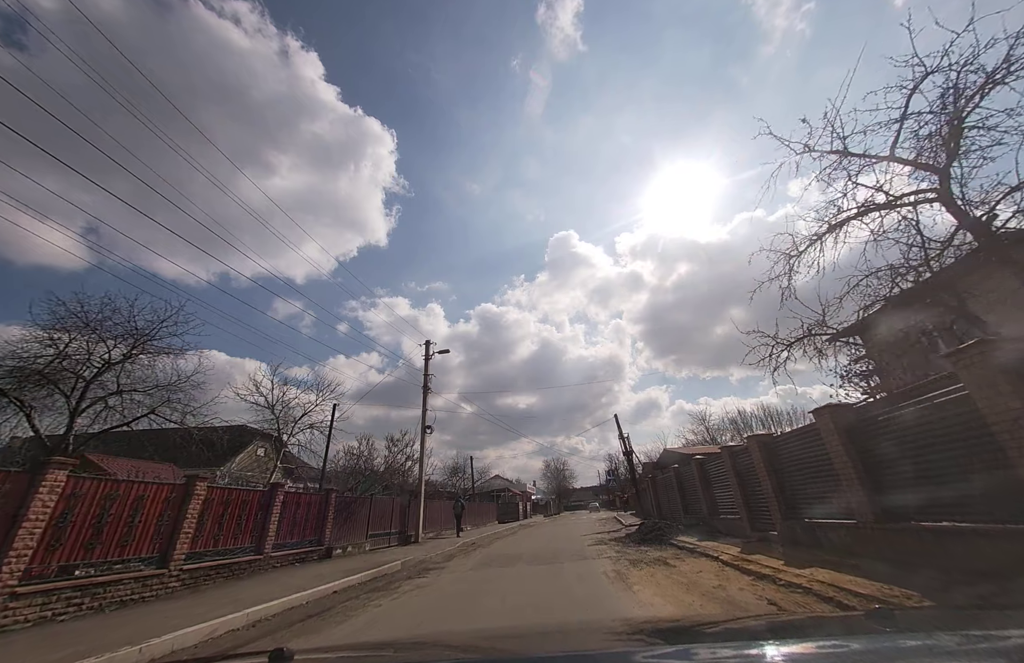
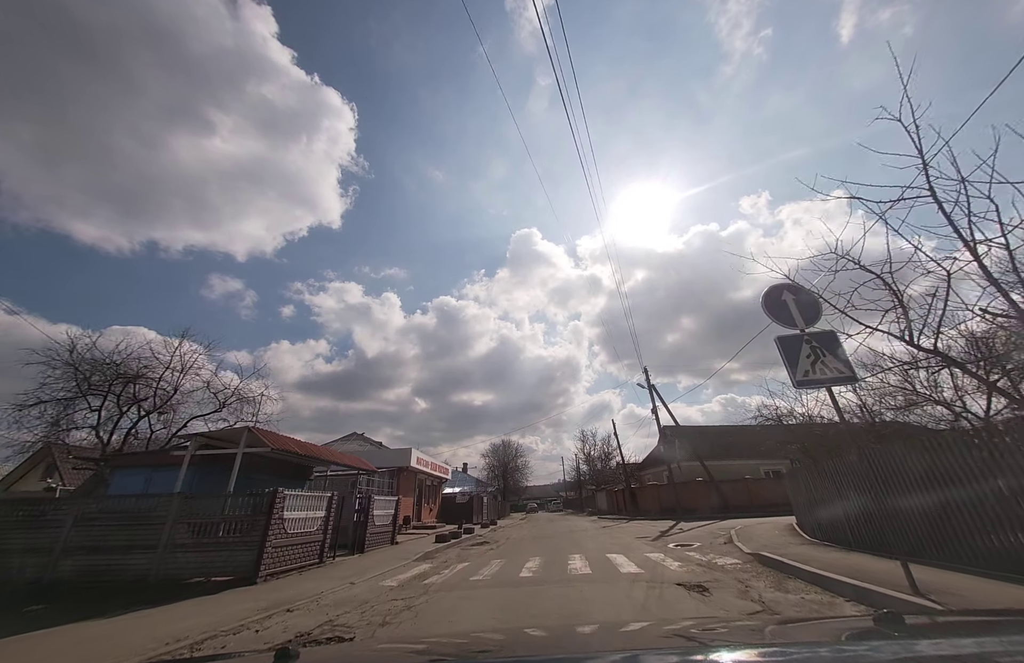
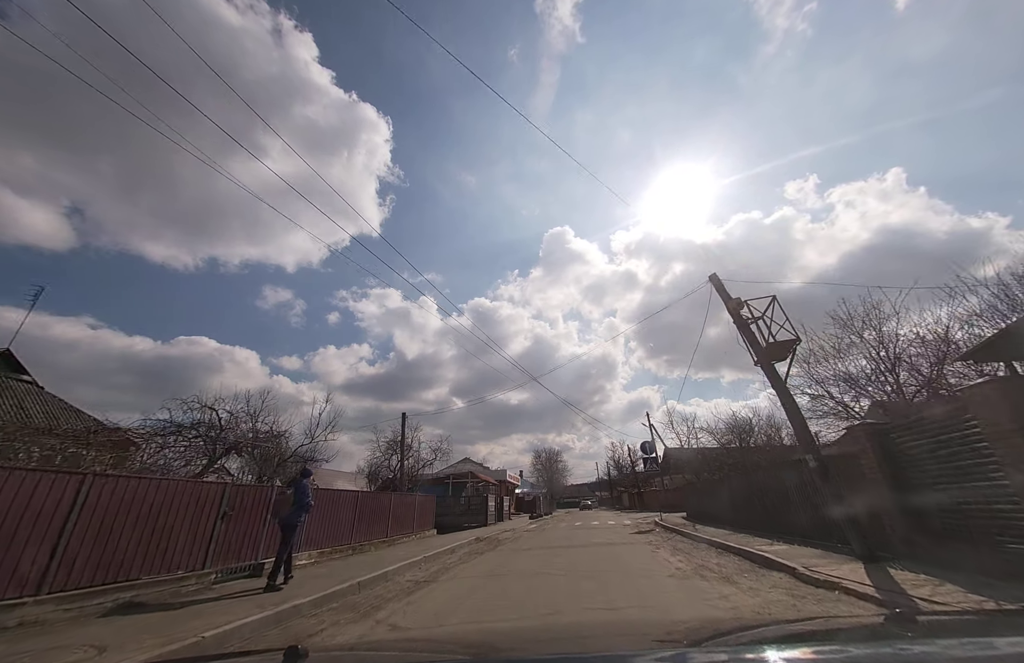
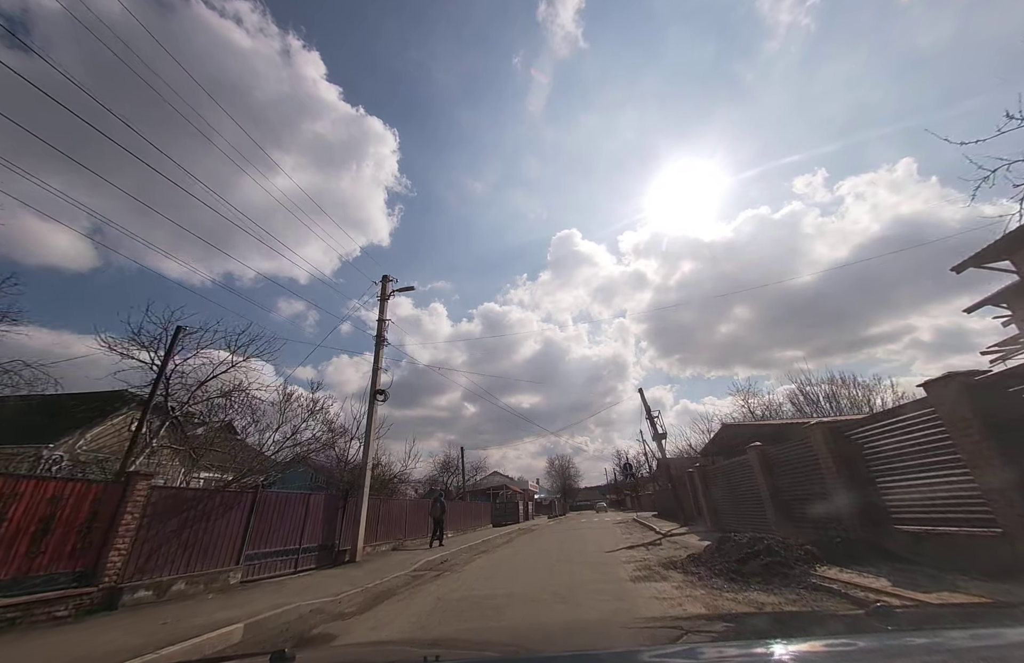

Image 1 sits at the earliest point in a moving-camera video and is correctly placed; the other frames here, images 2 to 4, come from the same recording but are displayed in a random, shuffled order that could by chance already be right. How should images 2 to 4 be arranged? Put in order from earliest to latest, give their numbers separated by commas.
4, 3, 2
